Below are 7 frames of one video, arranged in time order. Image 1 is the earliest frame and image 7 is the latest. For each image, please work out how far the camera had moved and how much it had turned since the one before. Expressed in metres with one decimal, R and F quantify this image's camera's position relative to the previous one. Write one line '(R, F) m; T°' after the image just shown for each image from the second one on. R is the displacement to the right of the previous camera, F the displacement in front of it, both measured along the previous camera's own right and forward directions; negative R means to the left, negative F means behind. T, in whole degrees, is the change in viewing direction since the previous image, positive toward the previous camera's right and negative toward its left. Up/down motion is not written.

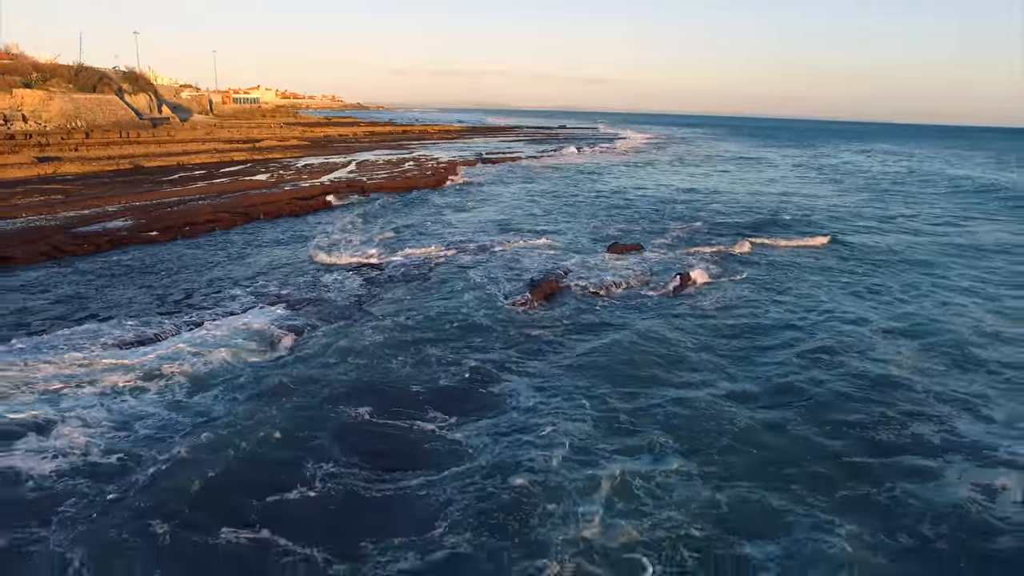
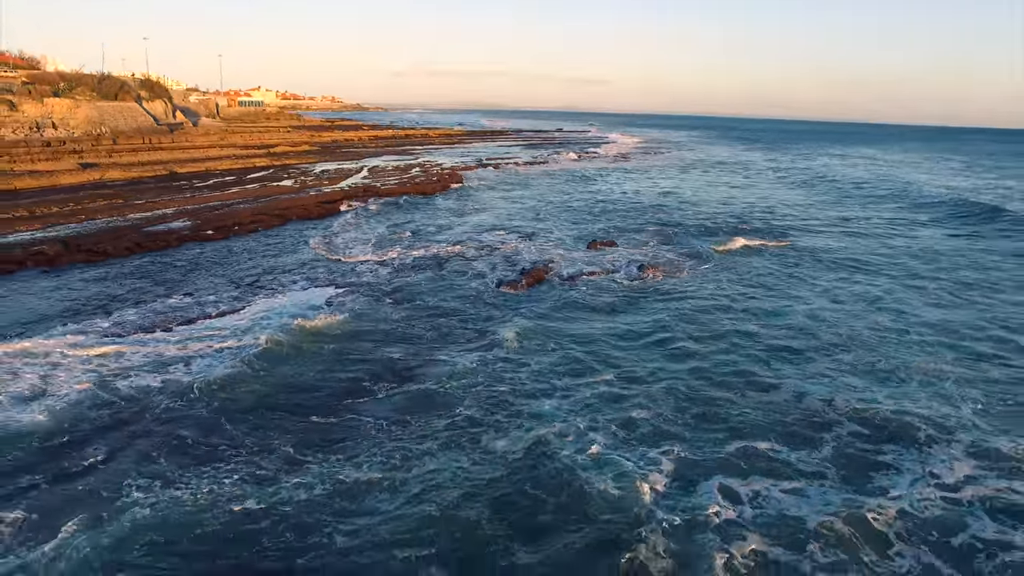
(+0.1, -2.6) m; 0°
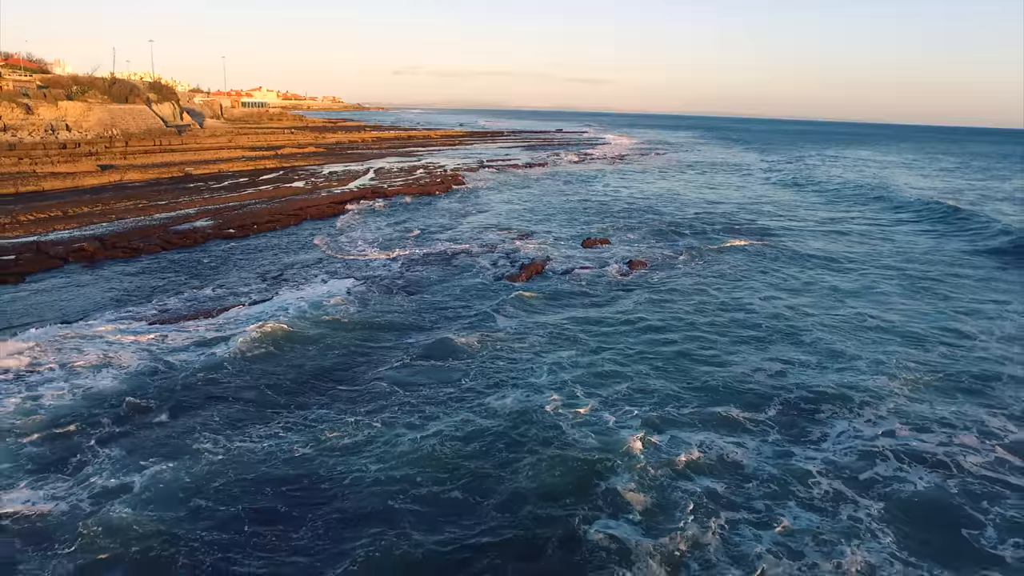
(0.0, -1.2) m; 0°
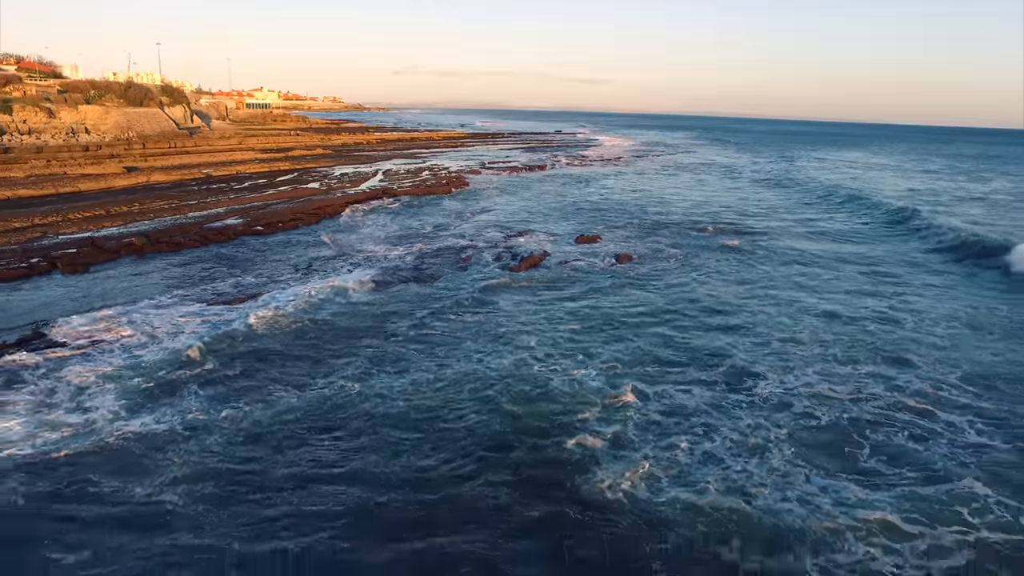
(0.0, -1.8) m; 0°
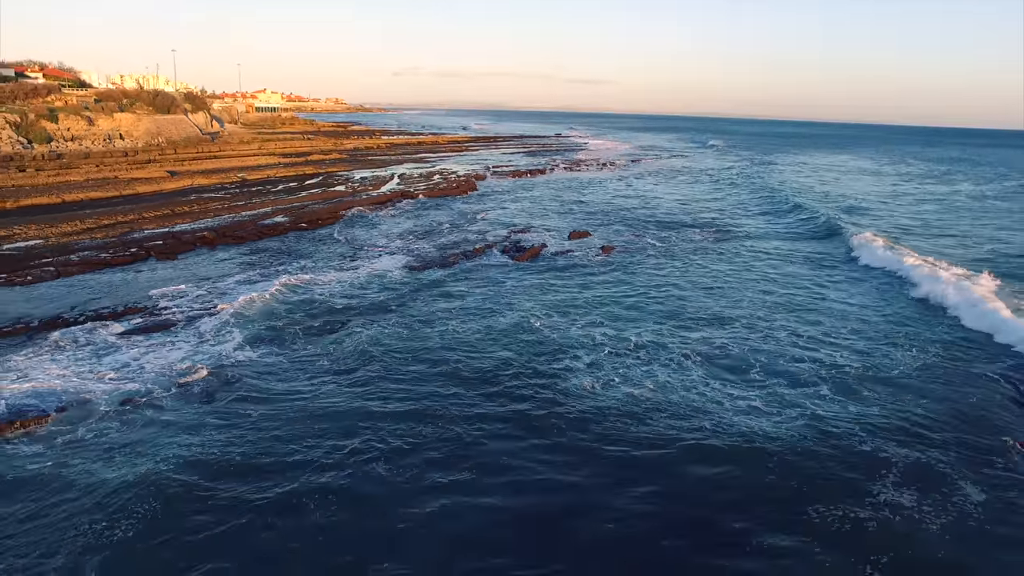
(-0.1, -3.4) m; 0°
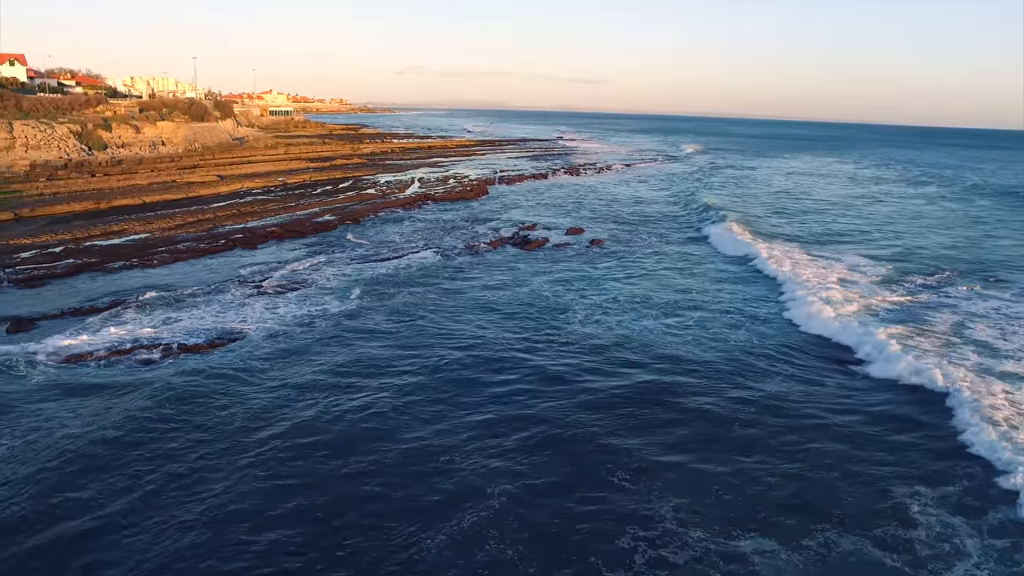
(-0.3, -4.5) m; 0°
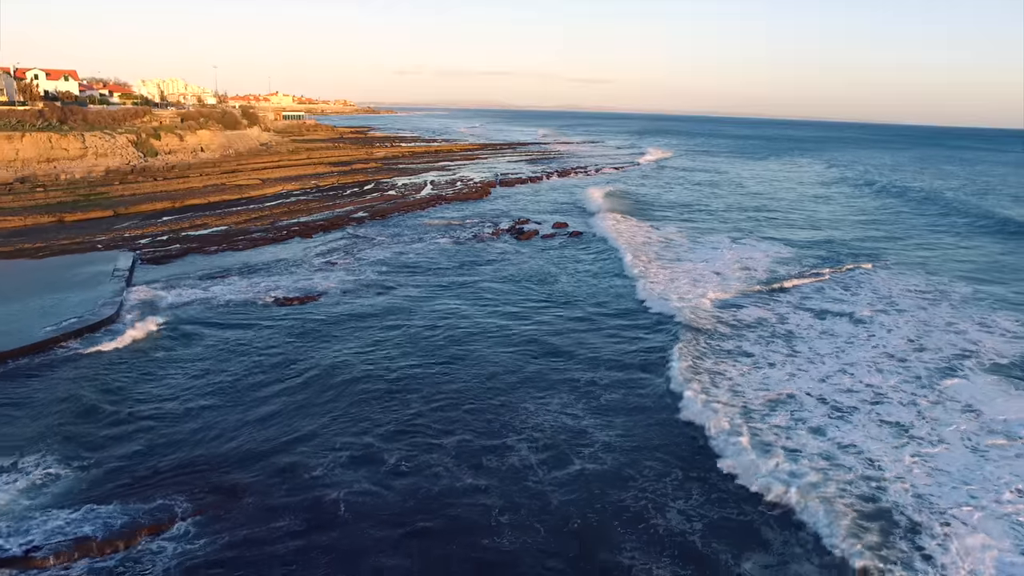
(+0.1, -6.1) m; 0°
